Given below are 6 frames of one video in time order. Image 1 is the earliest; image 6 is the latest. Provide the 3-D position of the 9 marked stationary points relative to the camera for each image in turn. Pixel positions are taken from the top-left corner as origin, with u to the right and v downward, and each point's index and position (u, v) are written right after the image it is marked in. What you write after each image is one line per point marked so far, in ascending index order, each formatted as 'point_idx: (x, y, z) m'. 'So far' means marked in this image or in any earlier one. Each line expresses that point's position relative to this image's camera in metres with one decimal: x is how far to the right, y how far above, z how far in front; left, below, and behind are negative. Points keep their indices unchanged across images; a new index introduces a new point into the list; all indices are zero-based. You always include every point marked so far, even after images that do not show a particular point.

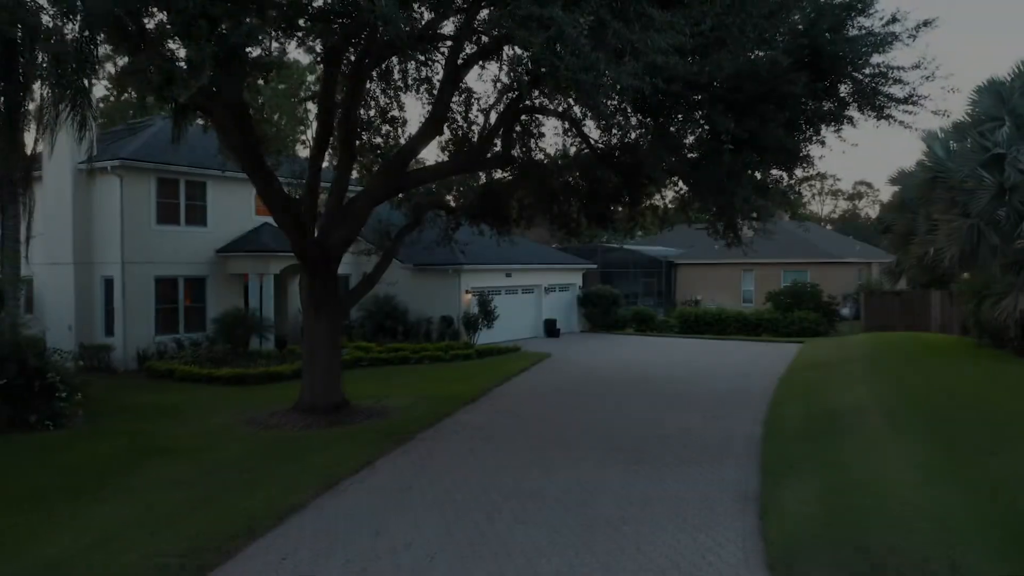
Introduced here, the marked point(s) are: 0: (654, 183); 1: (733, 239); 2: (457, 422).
0: (+2.5, +1.8, +15.3) m
1: (+3.7, +0.8, +14.5) m
2: (-0.8, -1.9, +12.5) m
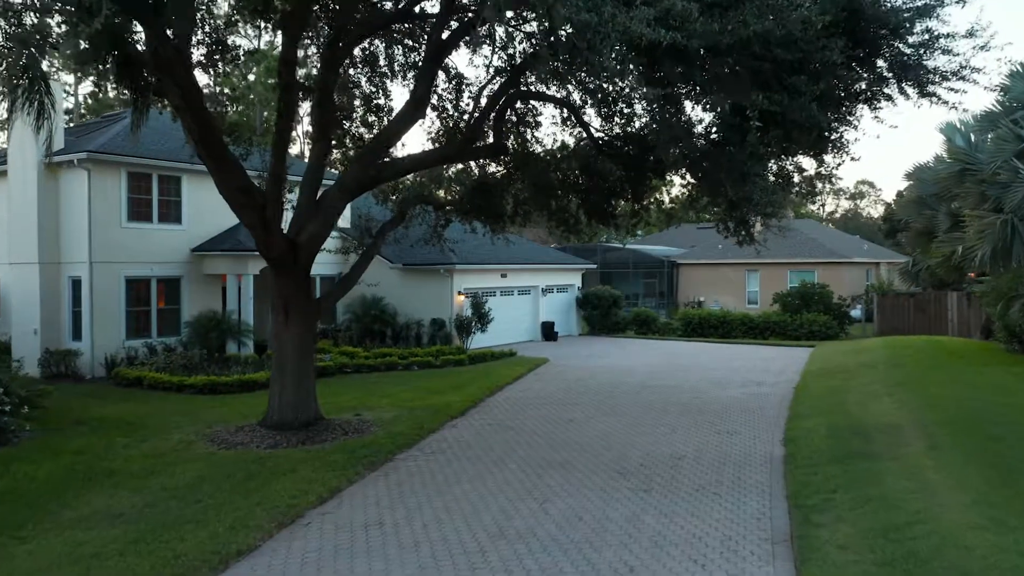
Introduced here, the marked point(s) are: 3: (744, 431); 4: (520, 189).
0: (+2.3, +1.8, +14.0) m
1: (+3.6, +0.8, +13.3) m
2: (-0.9, -2.0, +11.2) m
3: (+3.1, -1.9, +11.4) m
4: (+0.2, +1.7, +15.1) m
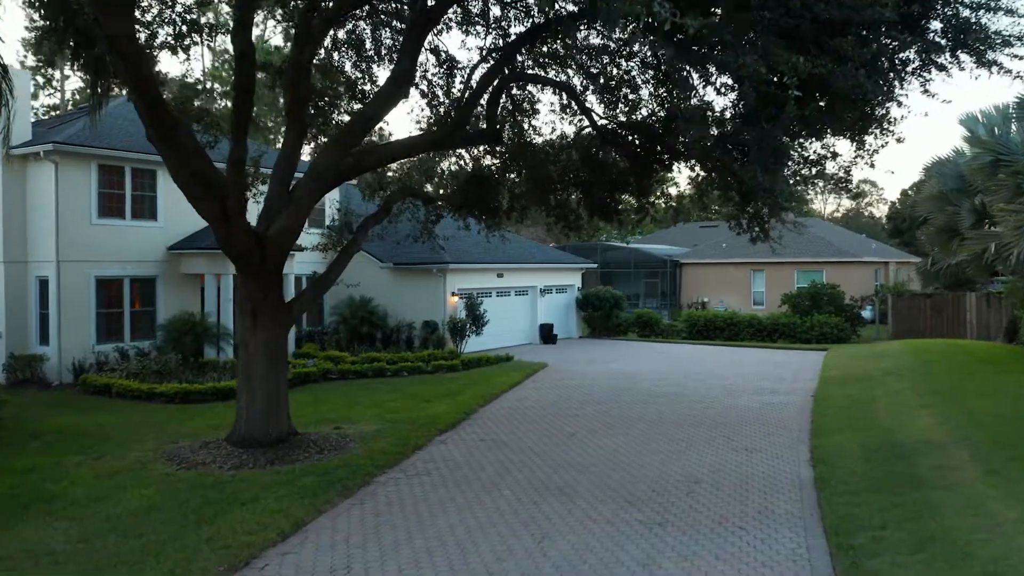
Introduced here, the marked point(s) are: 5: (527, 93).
0: (+2.3, +1.8, +12.9) m
1: (+3.5, +0.8, +12.1) m
2: (-1.0, -2.0, +10.0) m
3: (+3.0, -1.9, +10.2) m
4: (+0.1, +1.7, +14.0) m
5: (+0.3, +3.2, +14.0) m
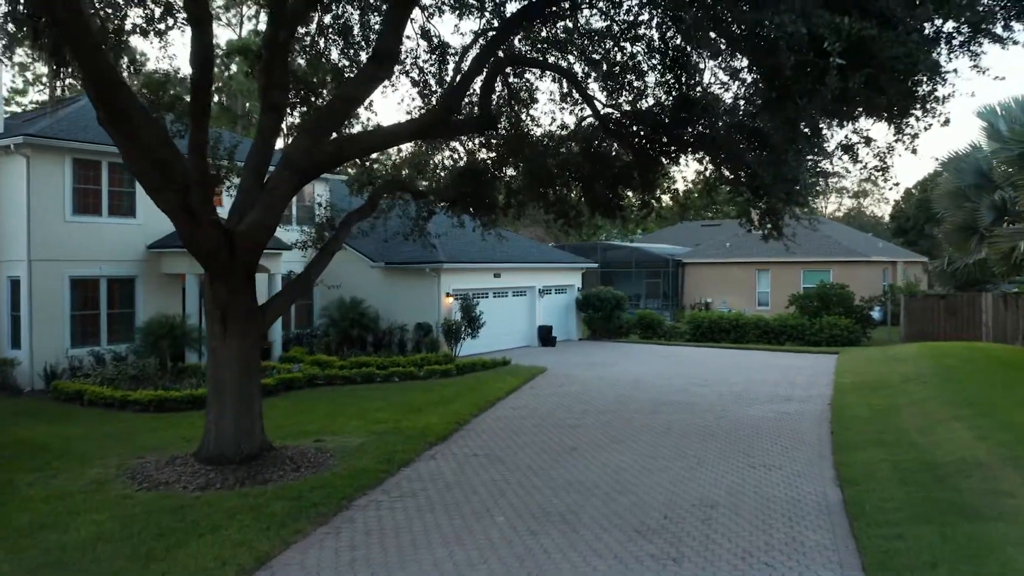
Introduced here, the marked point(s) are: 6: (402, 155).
0: (+2.2, +1.8, +12.0) m
1: (+3.4, +0.7, +11.2) m
2: (-1.0, -2.0, +9.1) m
3: (+3.0, -1.9, +9.3) m
4: (0.0, +1.7, +13.1) m
5: (+0.2, +3.2, +13.1) m
6: (-1.8, +2.1, +13.9) m
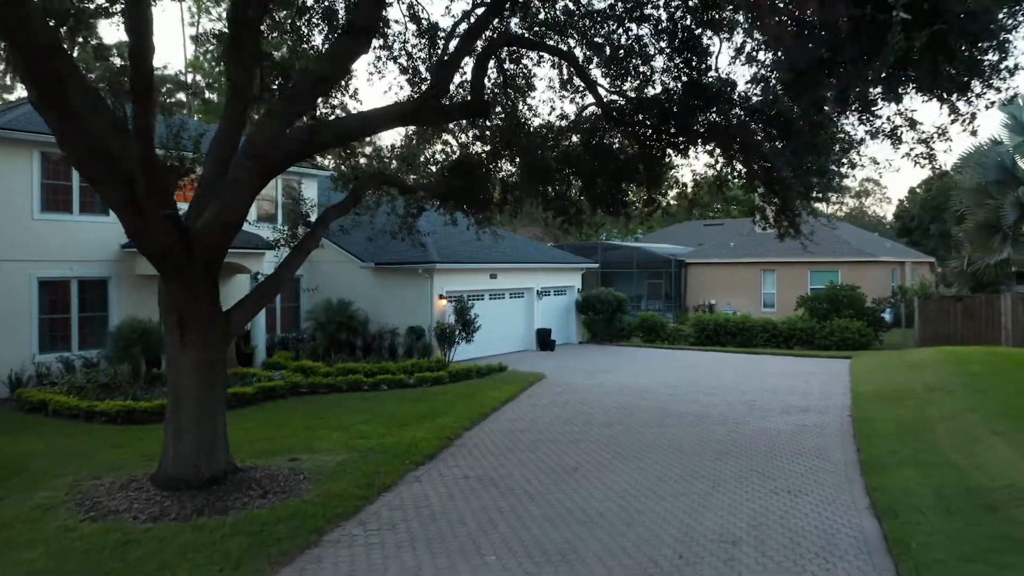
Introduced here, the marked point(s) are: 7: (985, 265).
0: (+2.2, +1.7, +11.0) m
1: (+3.4, +0.7, +10.2) m
2: (-1.1, -2.0, +8.1) m
3: (+2.9, -2.0, +8.3) m
4: (0.0, +1.7, +12.1) m
5: (+0.1, +3.1, +12.1) m
6: (-1.8, +2.1, +12.9) m
7: (+10.4, +0.5, +18.9) m
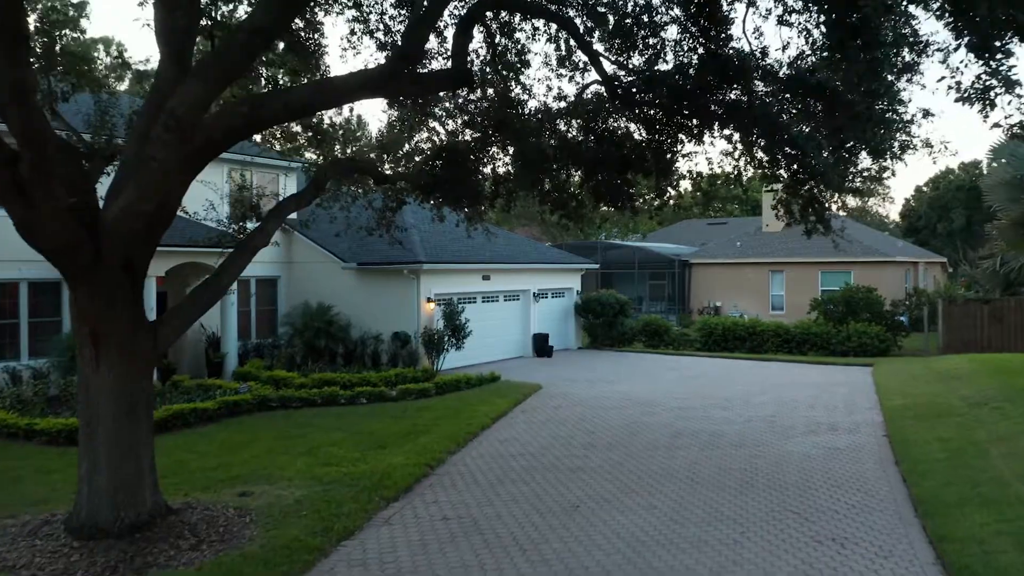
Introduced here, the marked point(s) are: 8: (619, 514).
0: (+2.1, +1.7, +9.5) m
1: (+3.3, +0.7, +8.7) m
2: (-1.2, -2.1, +6.6) m
3: (+2.8, -2.0, +6.9) m
4: (-0.2, +1.6, +10.6) m
5: (0.0, +3.1, +10.6) m
6: (-2.0, +2.1, +11.5) m
7: (+10.3, +0.5, +17.5) m
8: (+1.0, -2.0, +7.6) m
